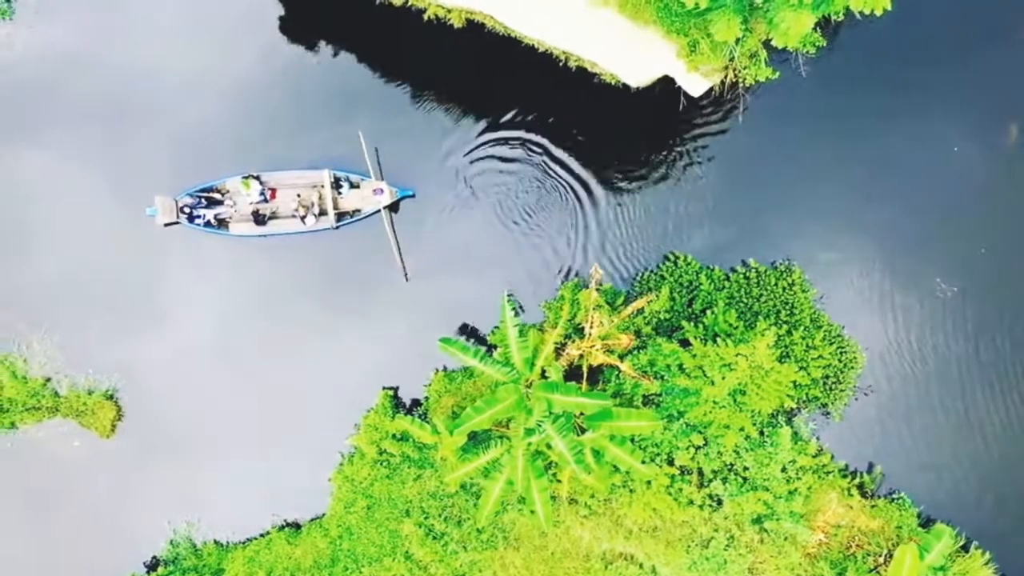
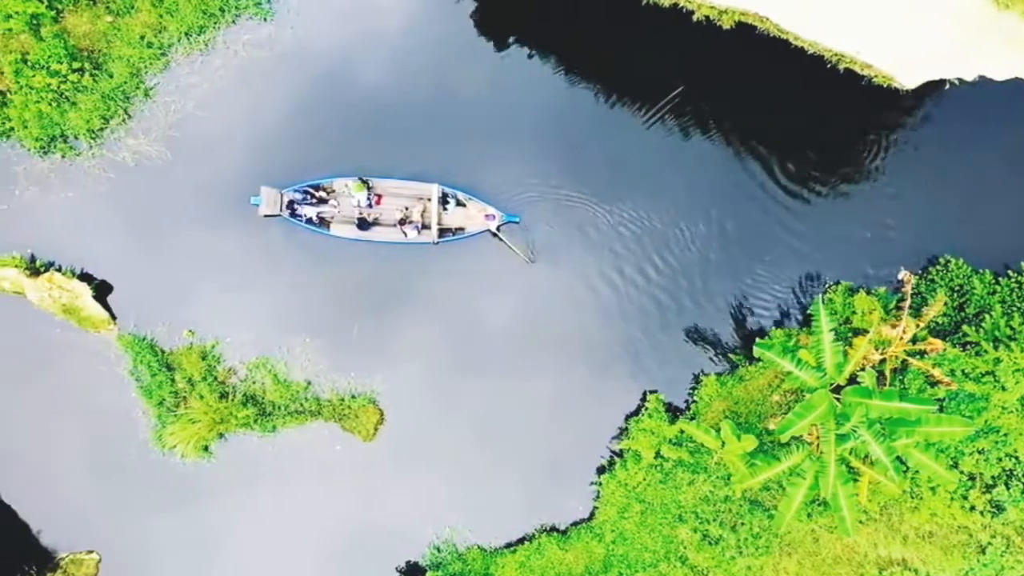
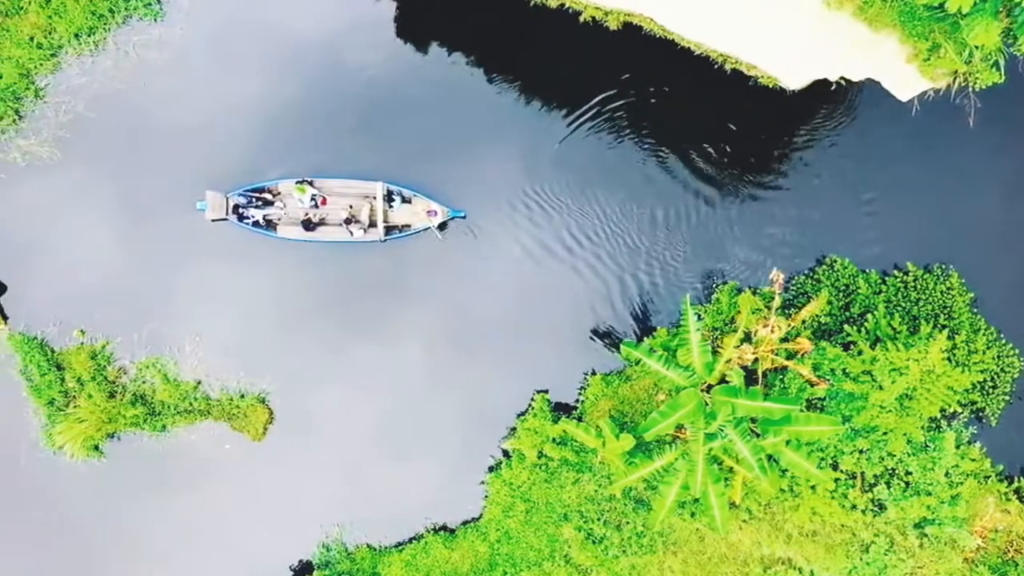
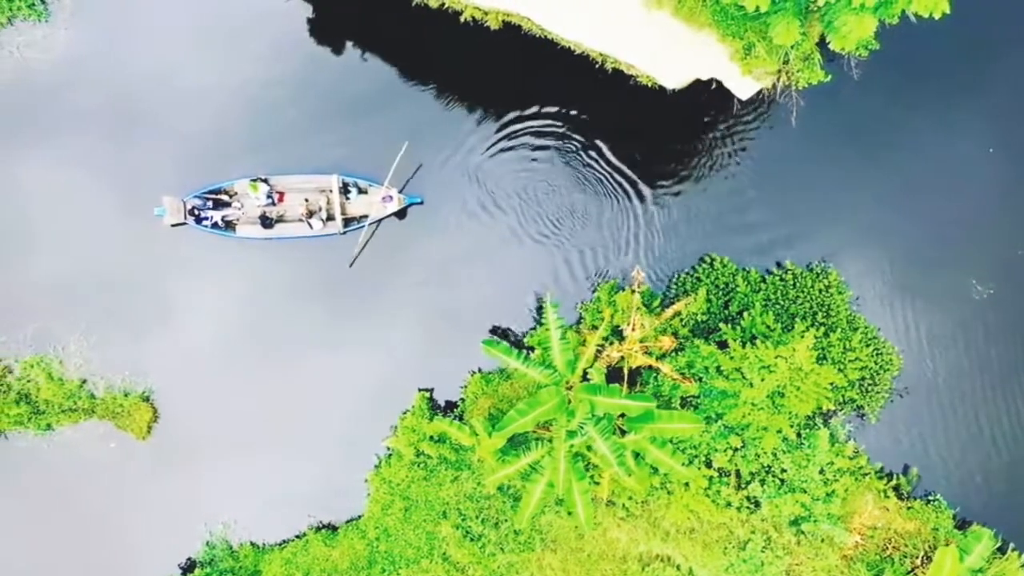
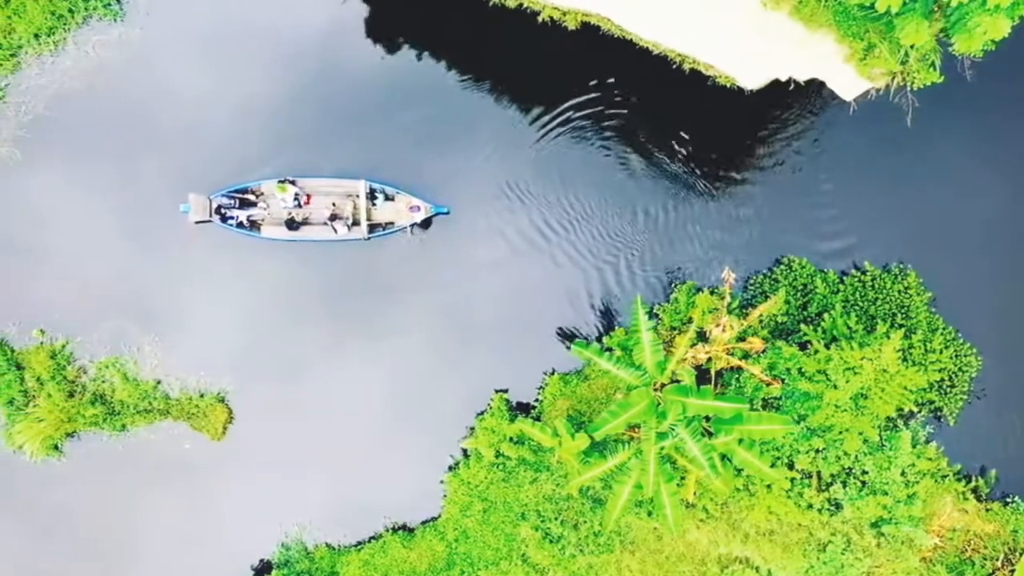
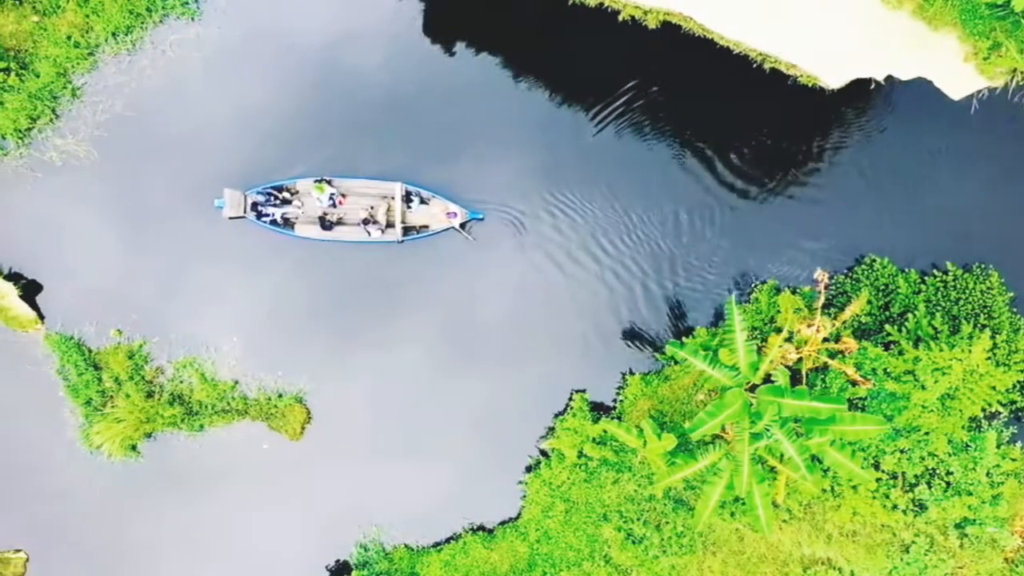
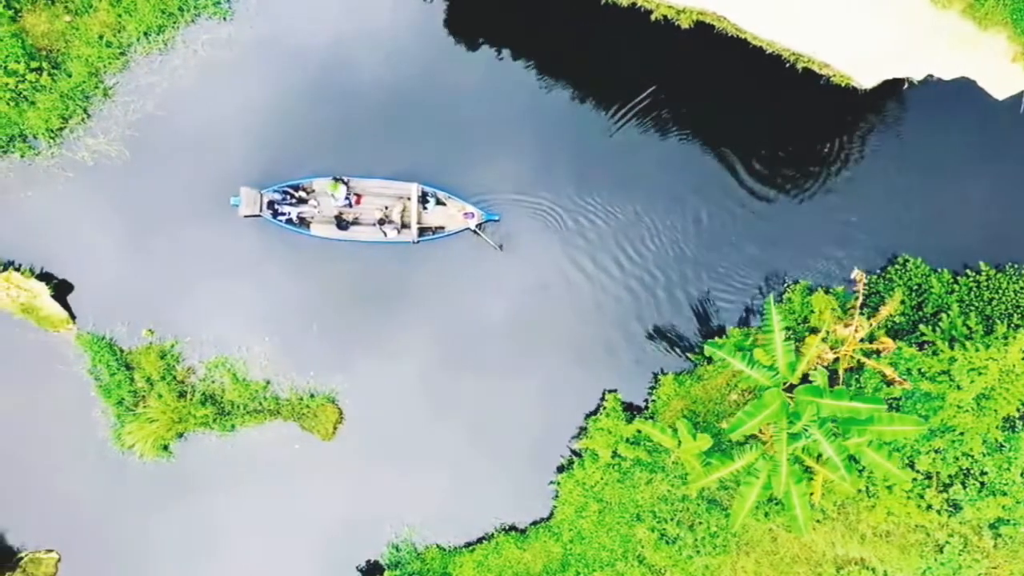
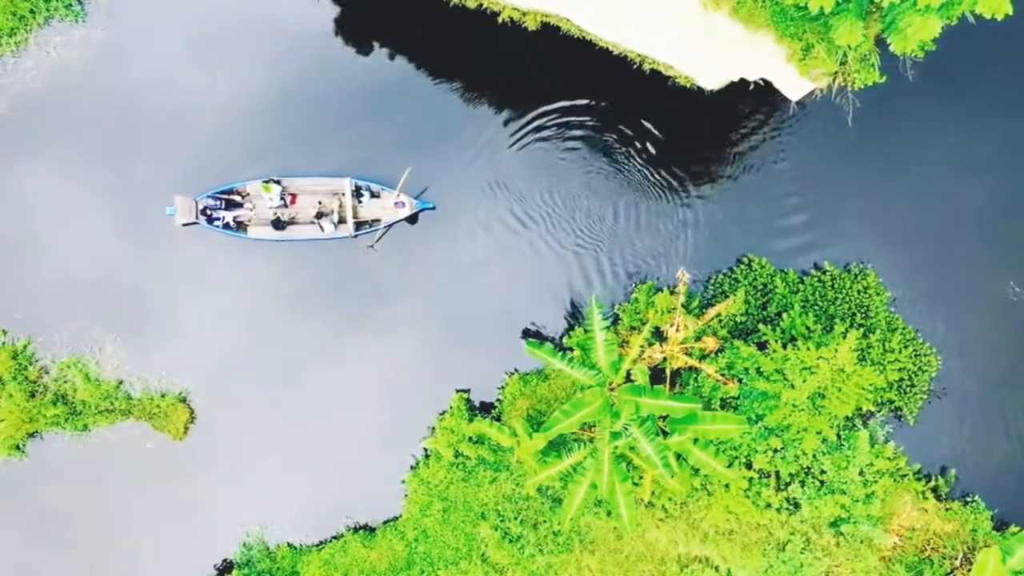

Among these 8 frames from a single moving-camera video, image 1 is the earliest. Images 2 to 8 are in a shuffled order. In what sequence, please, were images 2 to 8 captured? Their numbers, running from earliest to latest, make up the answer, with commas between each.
4, 8, 5, 3, 6, 7, 2
